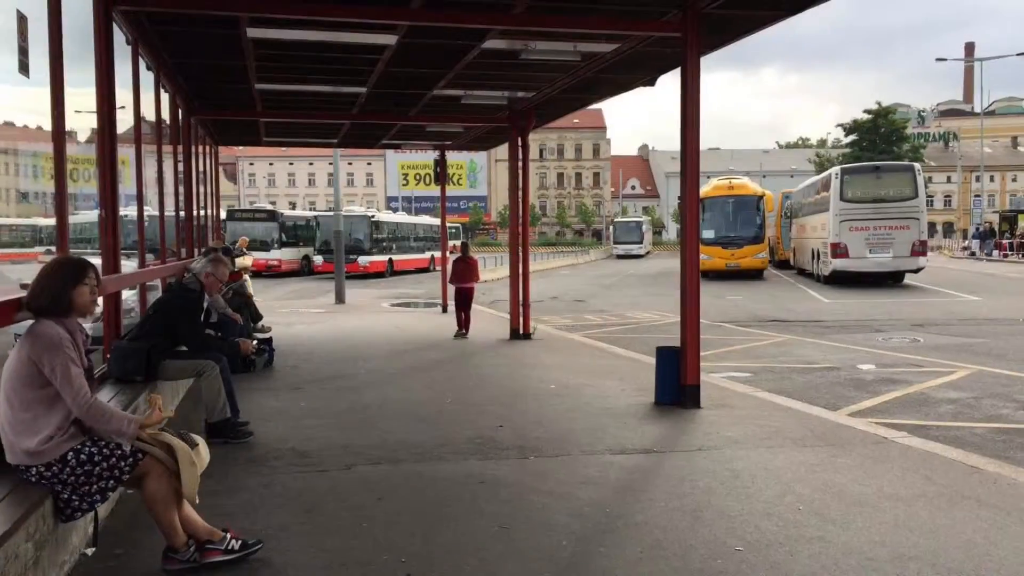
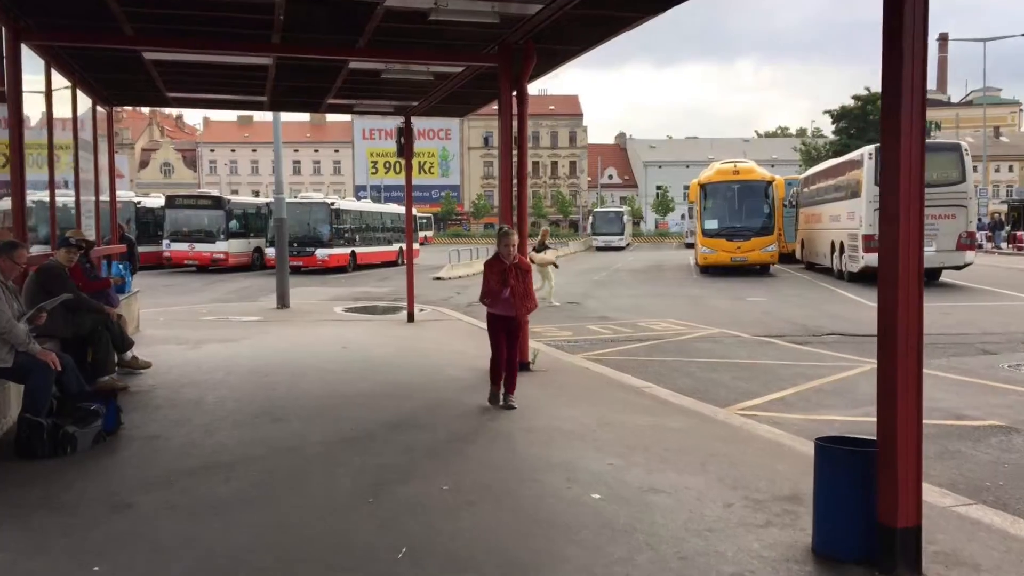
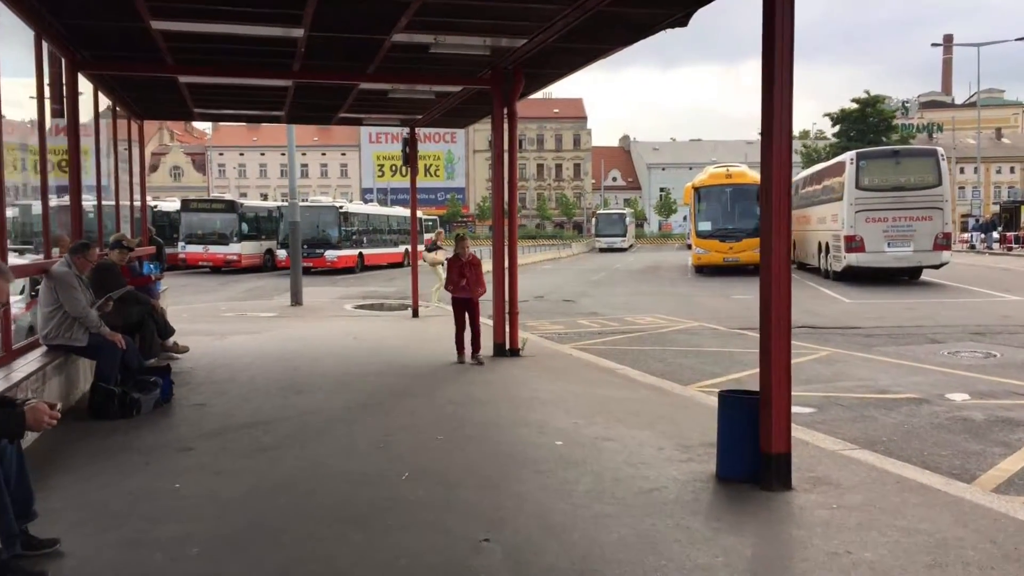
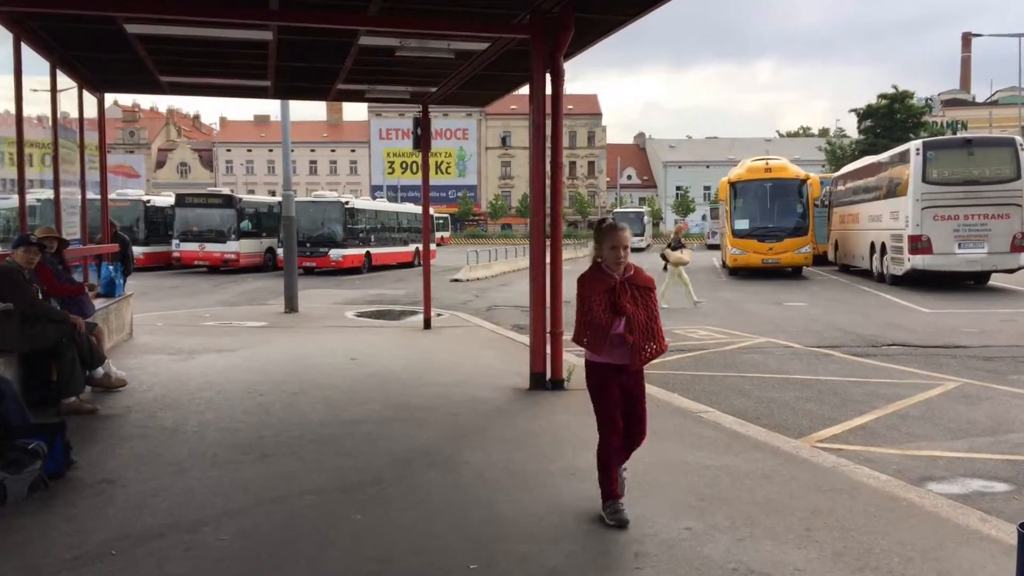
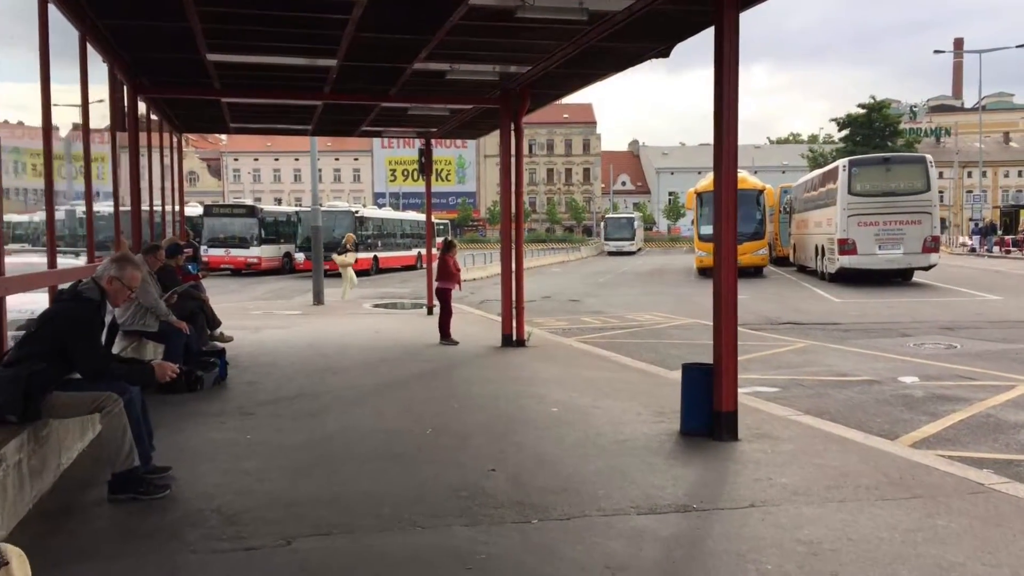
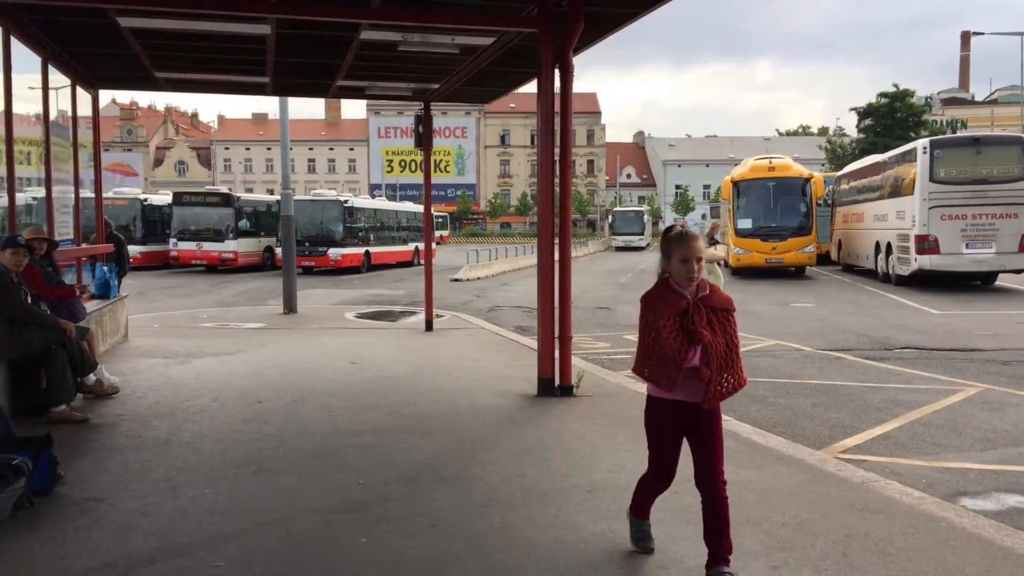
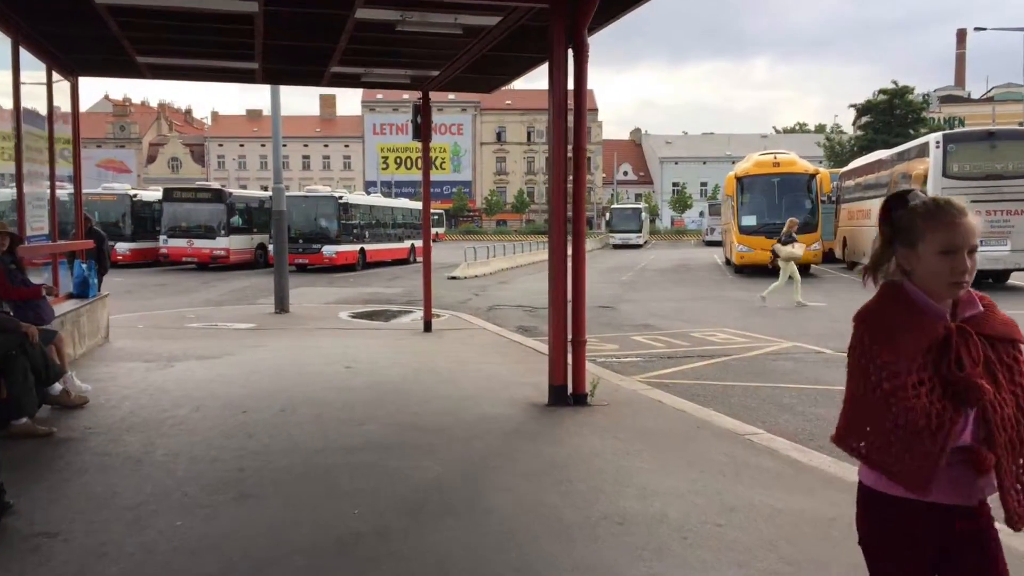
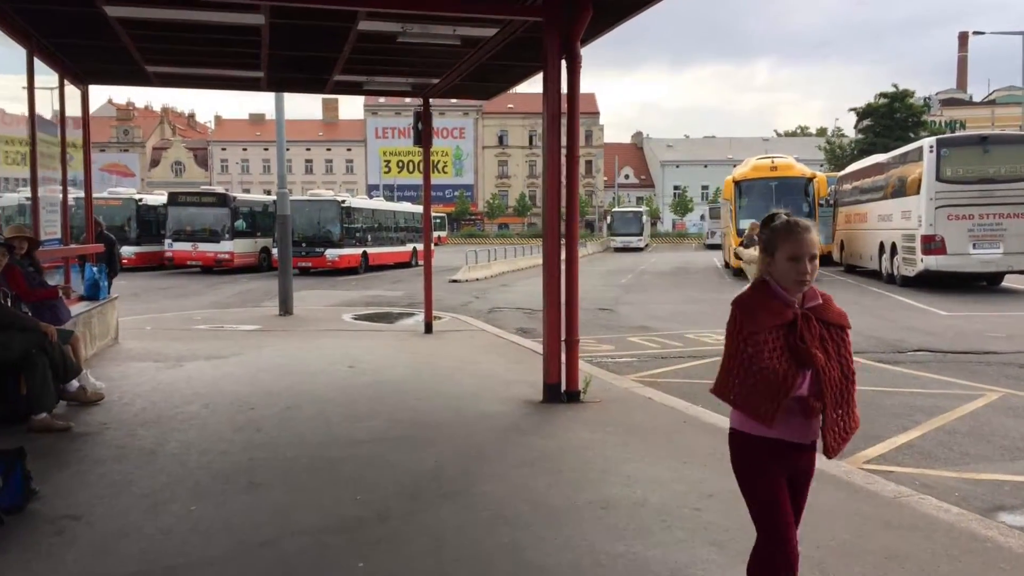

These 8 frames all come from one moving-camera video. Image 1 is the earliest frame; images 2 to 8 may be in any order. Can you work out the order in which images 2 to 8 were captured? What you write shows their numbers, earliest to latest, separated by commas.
5, 3, 2, 4, 6, 8, 7
